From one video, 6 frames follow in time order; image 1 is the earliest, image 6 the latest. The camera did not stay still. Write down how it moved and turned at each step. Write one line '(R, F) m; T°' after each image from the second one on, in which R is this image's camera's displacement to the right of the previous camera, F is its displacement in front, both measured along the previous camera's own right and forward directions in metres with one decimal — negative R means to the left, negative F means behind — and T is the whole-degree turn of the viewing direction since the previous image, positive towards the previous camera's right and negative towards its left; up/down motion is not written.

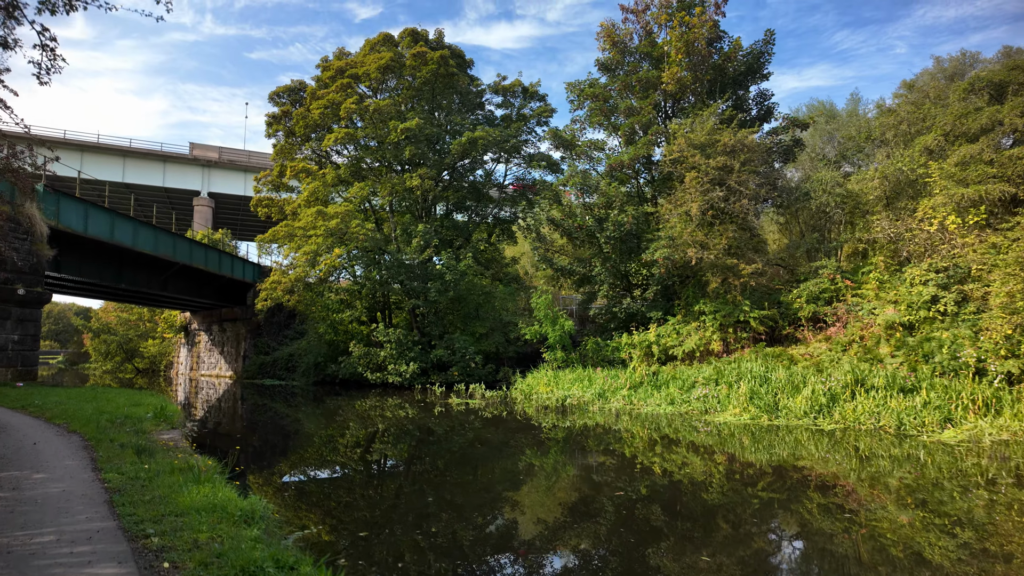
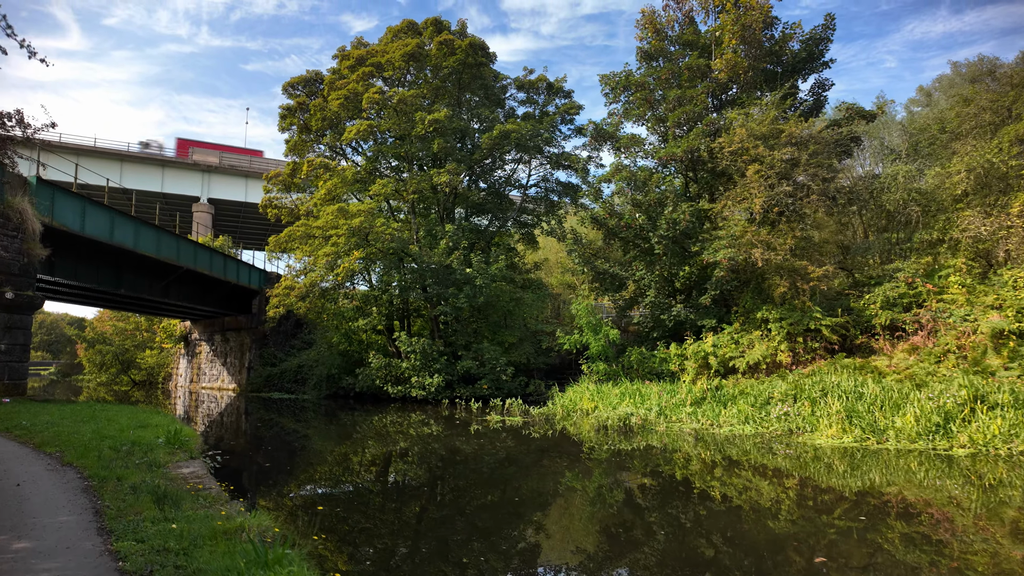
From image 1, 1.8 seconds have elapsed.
(-1.2, +1.6) m; 0°
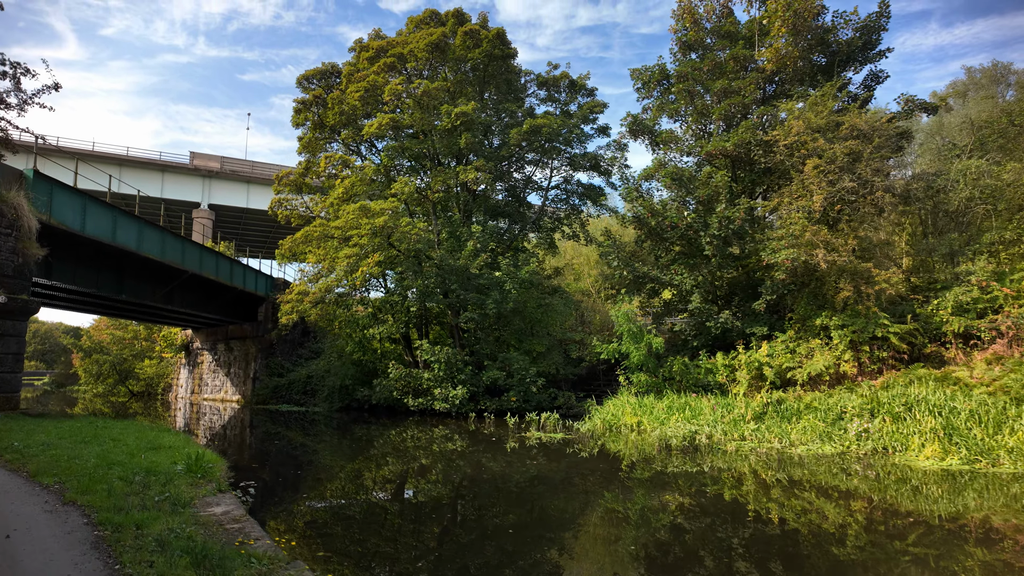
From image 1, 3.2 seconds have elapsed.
(-1.0, +1.2) m; 0°
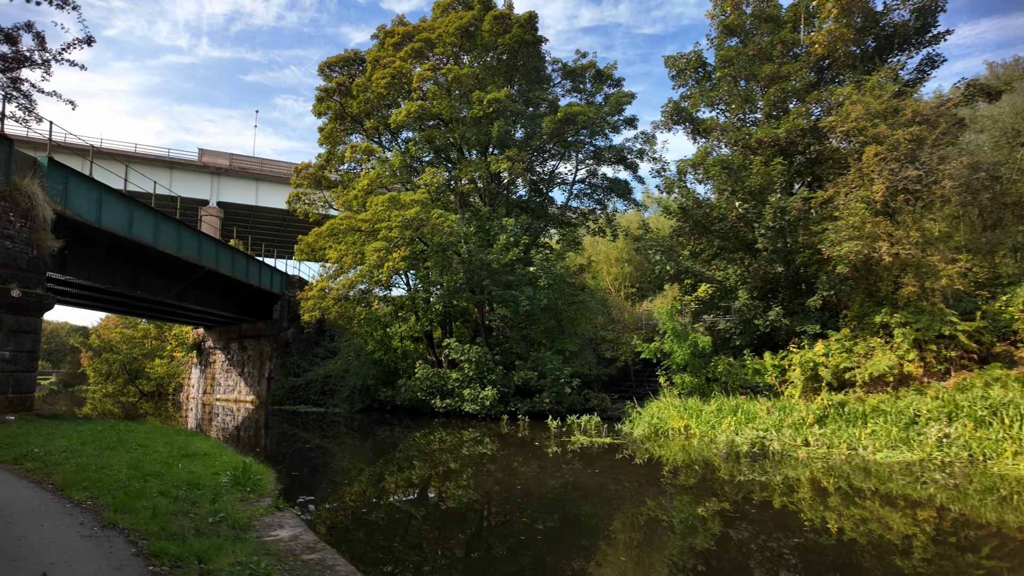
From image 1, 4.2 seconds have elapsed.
(-0.8, +0.8) m; 0°
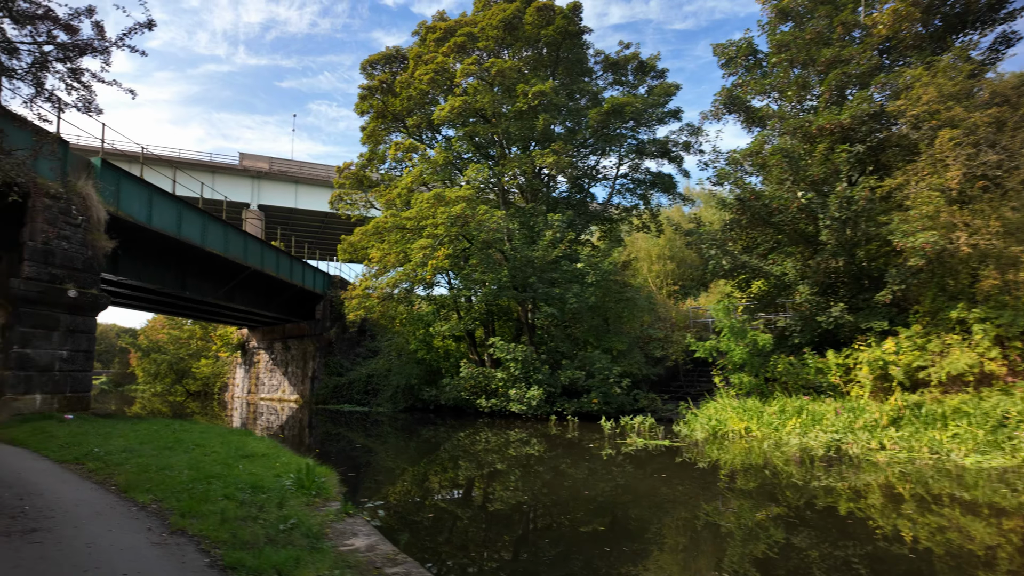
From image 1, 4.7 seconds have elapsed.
(-0.4, +0.4) m; -3°
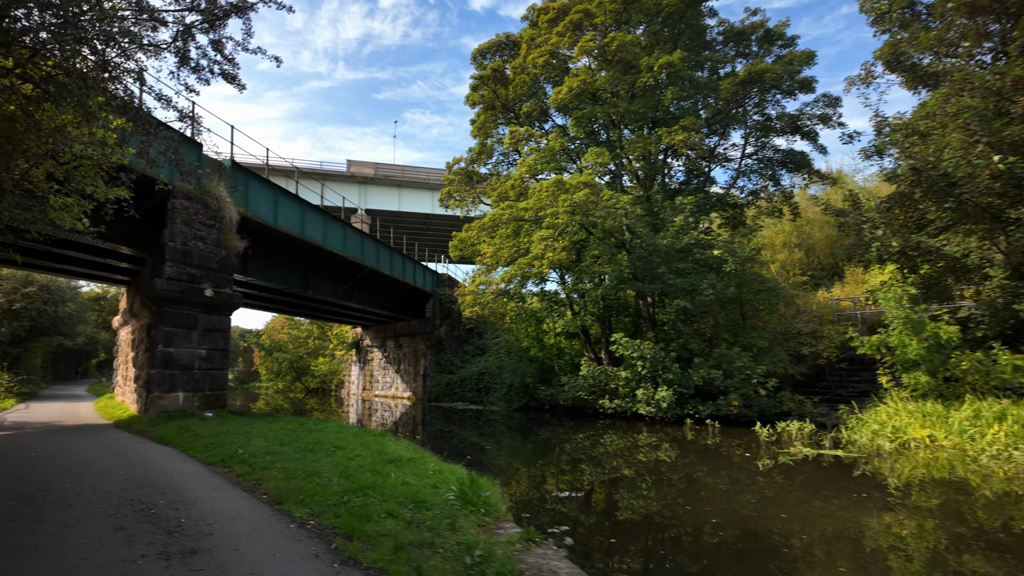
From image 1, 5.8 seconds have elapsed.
(-0.8, +0.9) m; -9°
